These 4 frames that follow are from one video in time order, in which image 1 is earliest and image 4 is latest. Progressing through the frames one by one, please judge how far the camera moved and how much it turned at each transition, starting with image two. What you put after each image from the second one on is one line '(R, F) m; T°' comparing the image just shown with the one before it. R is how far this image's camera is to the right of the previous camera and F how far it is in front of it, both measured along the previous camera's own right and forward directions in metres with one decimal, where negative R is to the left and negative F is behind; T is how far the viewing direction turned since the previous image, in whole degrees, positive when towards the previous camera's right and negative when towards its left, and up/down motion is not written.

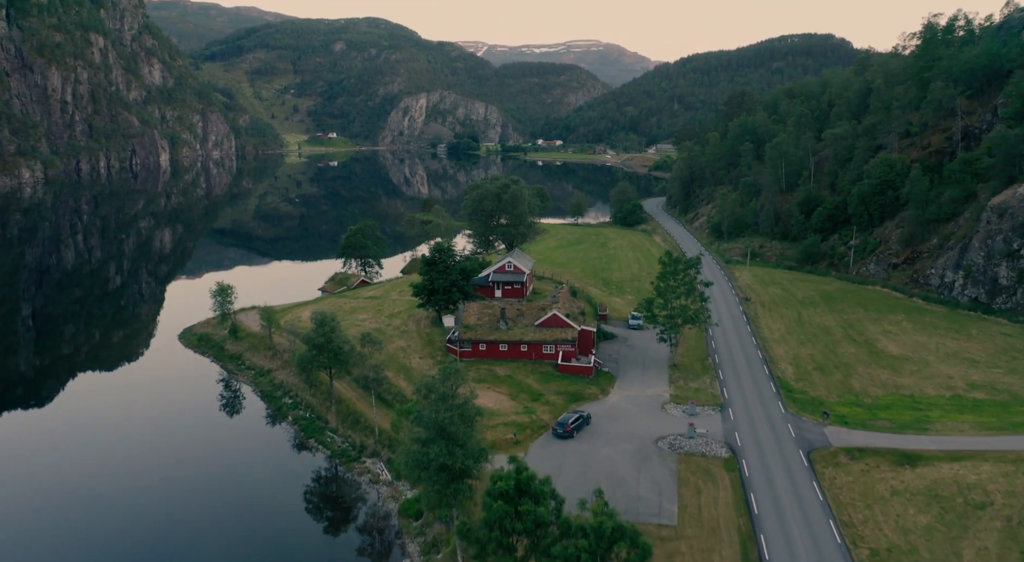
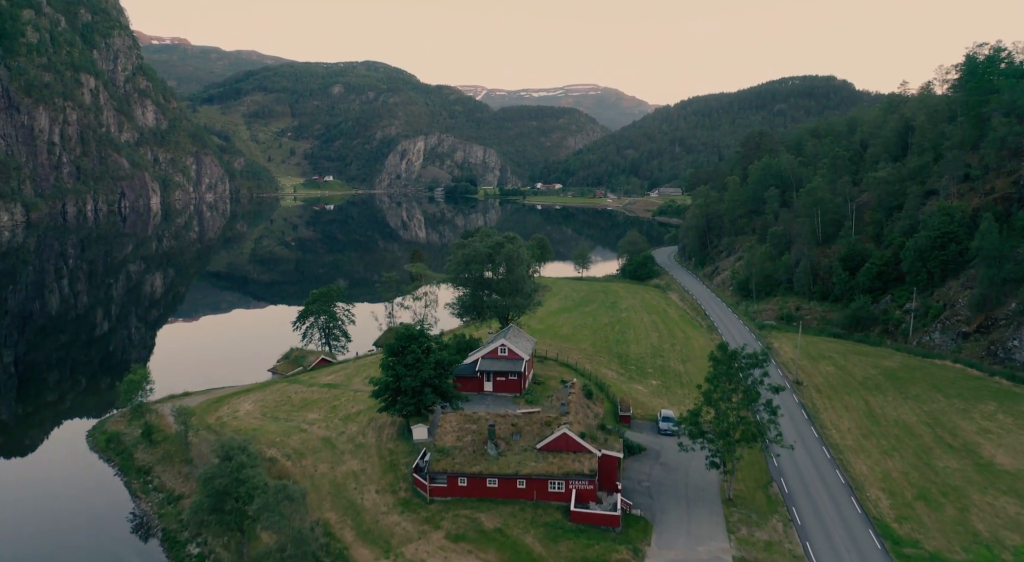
(+0.3, +12.6) m; 0°
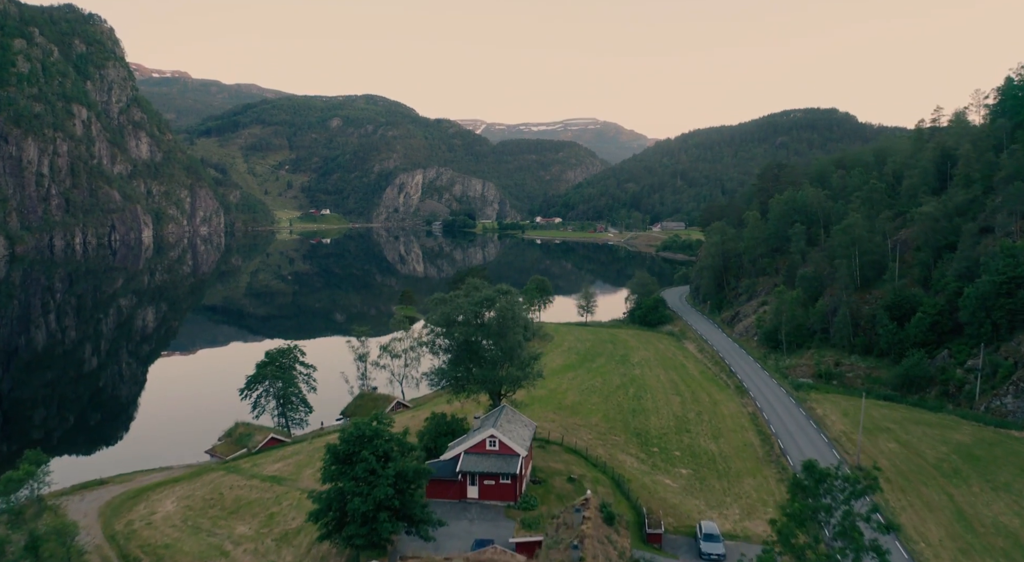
(+0.3, +9.9) m; 0°
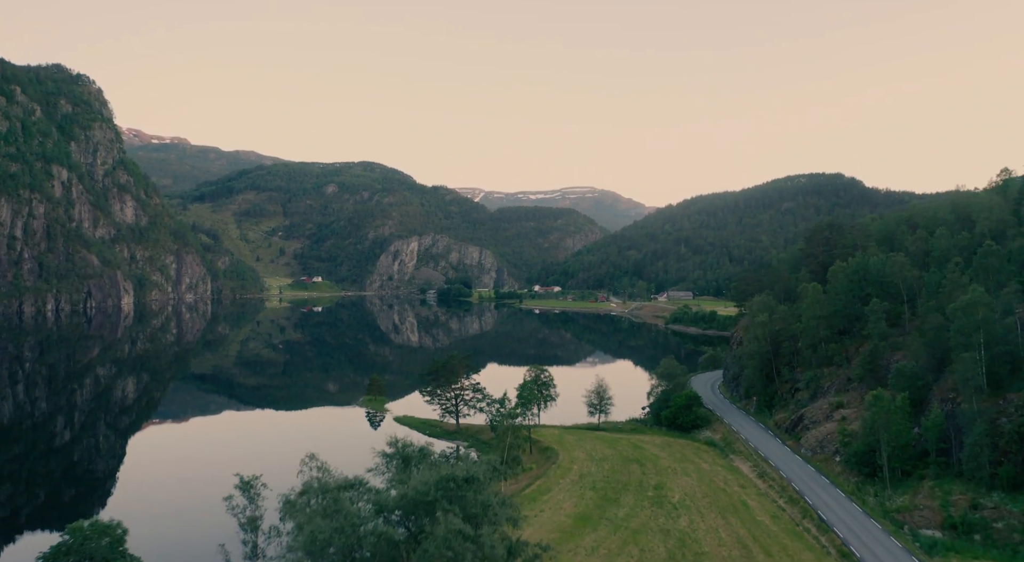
(+0.7, +20.0) m; 0°
